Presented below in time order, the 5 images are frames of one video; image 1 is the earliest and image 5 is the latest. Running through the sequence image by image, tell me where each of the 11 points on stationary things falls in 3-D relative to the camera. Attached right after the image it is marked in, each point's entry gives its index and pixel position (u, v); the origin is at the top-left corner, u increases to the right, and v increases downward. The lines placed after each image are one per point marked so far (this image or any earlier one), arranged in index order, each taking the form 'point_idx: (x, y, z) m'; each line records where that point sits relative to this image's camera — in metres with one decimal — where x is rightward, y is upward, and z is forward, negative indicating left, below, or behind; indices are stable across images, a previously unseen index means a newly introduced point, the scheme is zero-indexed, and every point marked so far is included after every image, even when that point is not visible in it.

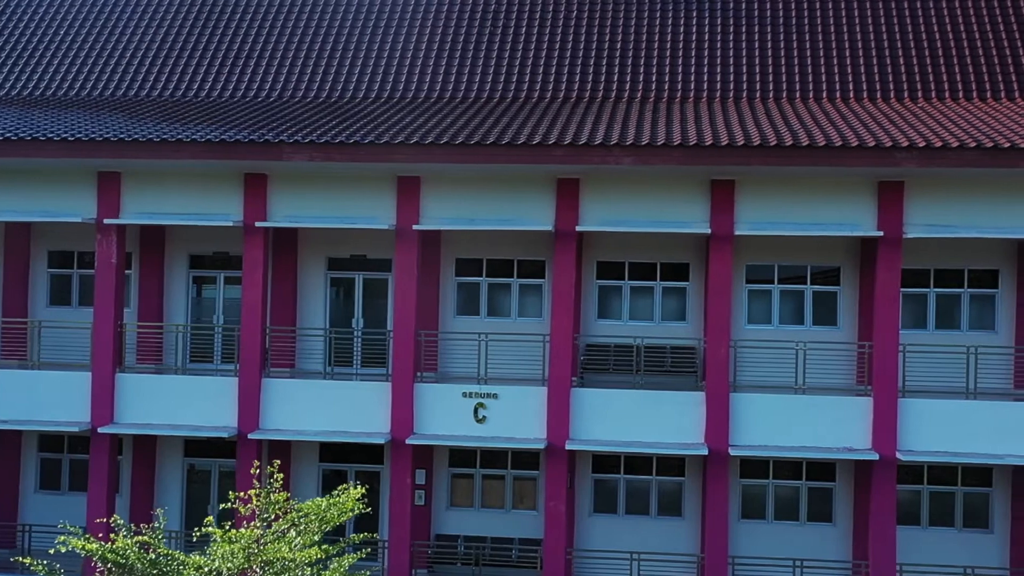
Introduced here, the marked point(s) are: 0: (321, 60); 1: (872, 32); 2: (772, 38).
0: (-2.6, +3.1, +13.4) m
1: (+4.8, +3.5, +13.4) m
2: (+3.5, +3.4, +13.5) m
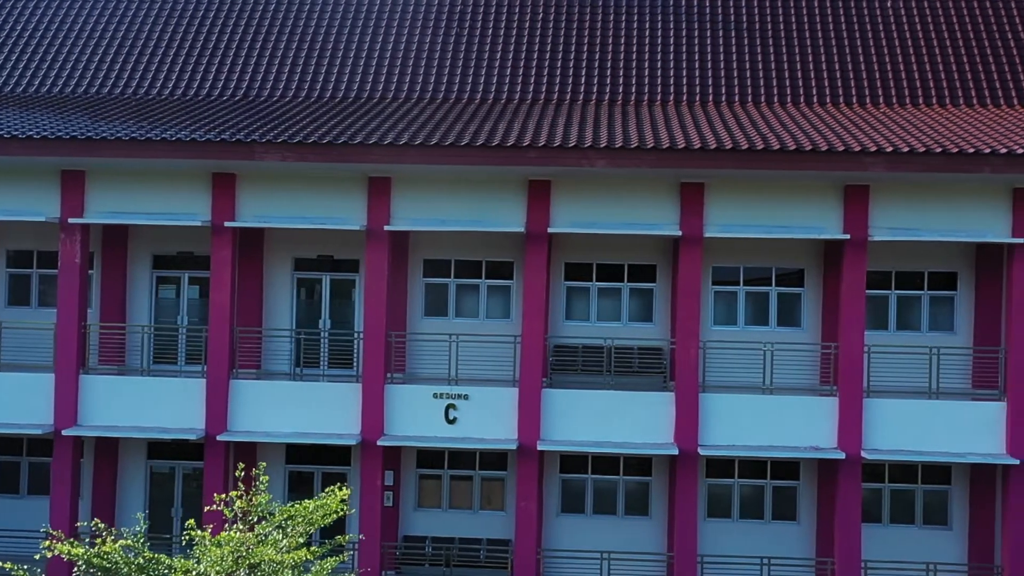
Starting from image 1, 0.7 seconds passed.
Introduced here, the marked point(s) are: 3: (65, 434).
0: (-3.0, +3.0, +13.3) m
1: (+4.4, +3.4, +13.7) m
2: (+3.0, +3.3, +13.6) m
3: (-4.8, -1.6, +10.8) m
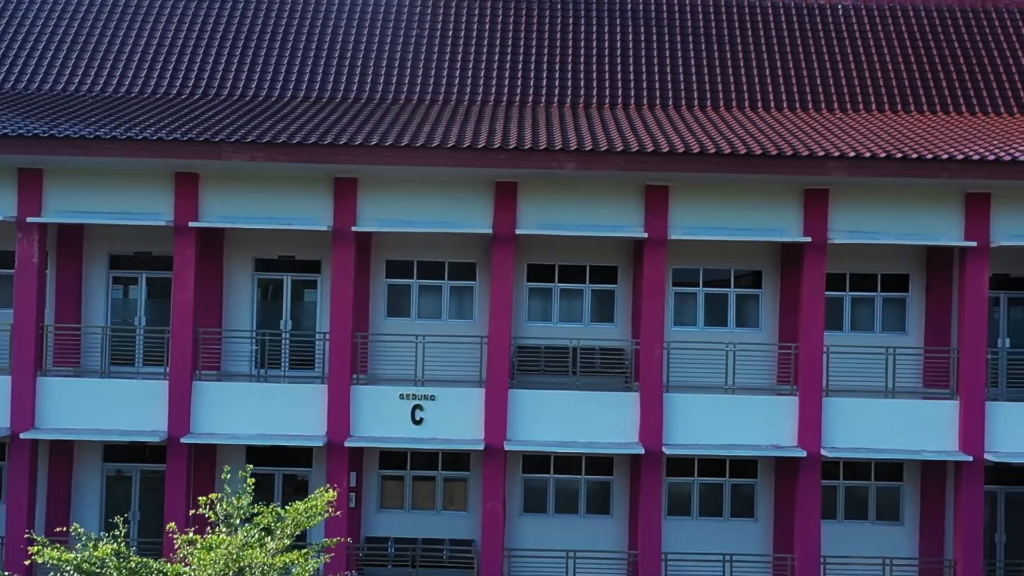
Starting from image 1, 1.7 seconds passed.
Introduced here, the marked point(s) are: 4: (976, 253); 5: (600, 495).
0: (-3.5, +3.0, +13.1) m
1: (+3.9, +3.4, +13.9) m
2: (+2.5, +3.3, +13.8) m
3: (-5.2, -1.6, +10.6) m
4: (+5.0, +0.4, +10.9) m
5: (+1.1, -2.6, +12.4) m
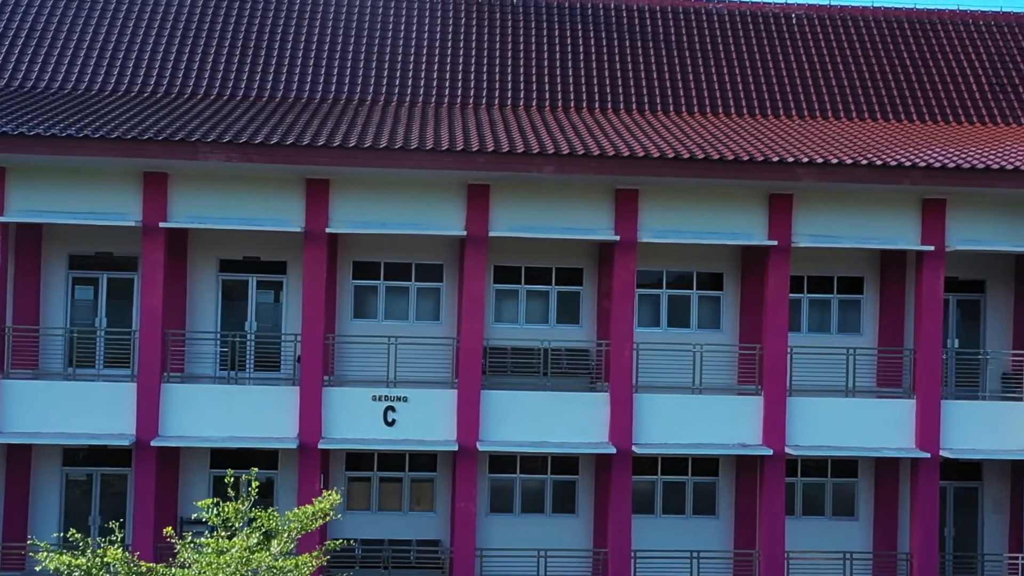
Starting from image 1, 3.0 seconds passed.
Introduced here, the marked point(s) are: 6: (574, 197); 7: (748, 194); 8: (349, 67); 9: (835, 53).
0: (-3.9, +3.0, +13.0) m
1: (+3.3, +3.4, +14.2) m
2: (+2.0, +3.3, +14.1) m
3: (-5.5, -1.6, +10.3) m
4: (+4.7, +0.4, +11.2) m
5: (+0.7, -2.6, +12.5) m
6: (+0.7, +1.0, +11.0) m
7: (+2.6, +1.0, +11.2) m
8: (-2.1, +2.9, +13.1) m
9: (+4.6, +3.4, +14.3) m
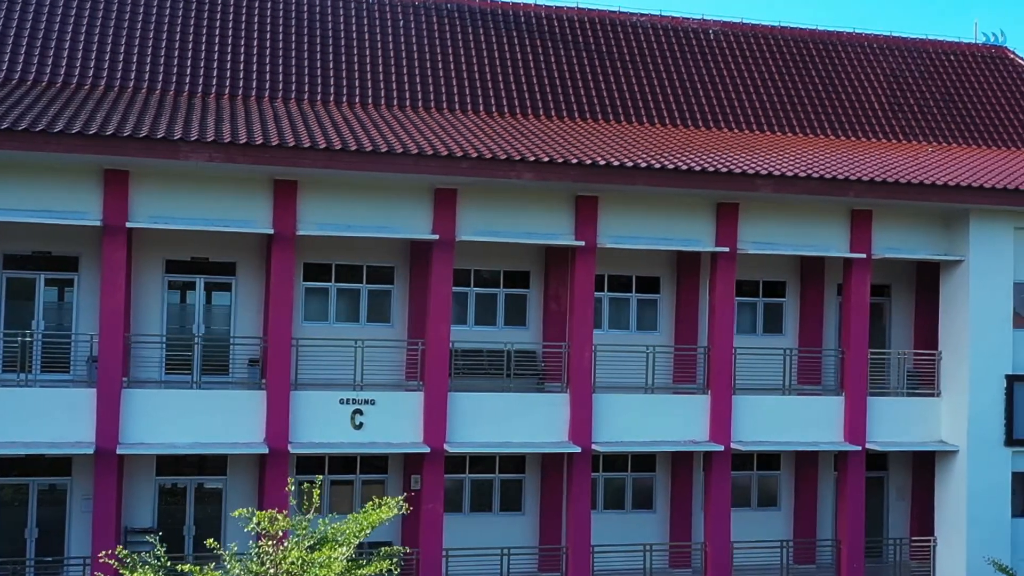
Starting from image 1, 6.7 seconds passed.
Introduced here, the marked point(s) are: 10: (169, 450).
0: (-4.6, +3.0, +12.6) m
1: (+2.4, +3.3, +14.9) m
2: (+1.1, +3.3, +14.5) m
3: (-5.8, -1.6, +9.7) m
4: (+4.2, +0.3, +12.1) m
5: (0.0, -2.6, +12.8) m
6: (+0.3, +1.0, +11.3) m
7: (+2.2, +1.0, +11.8) m
8: (-2.8, +2.9, +13.0) m
9: (+3.7, +3.3, +15.2) m
10: (-3.6, -1.7, +10.2) m
